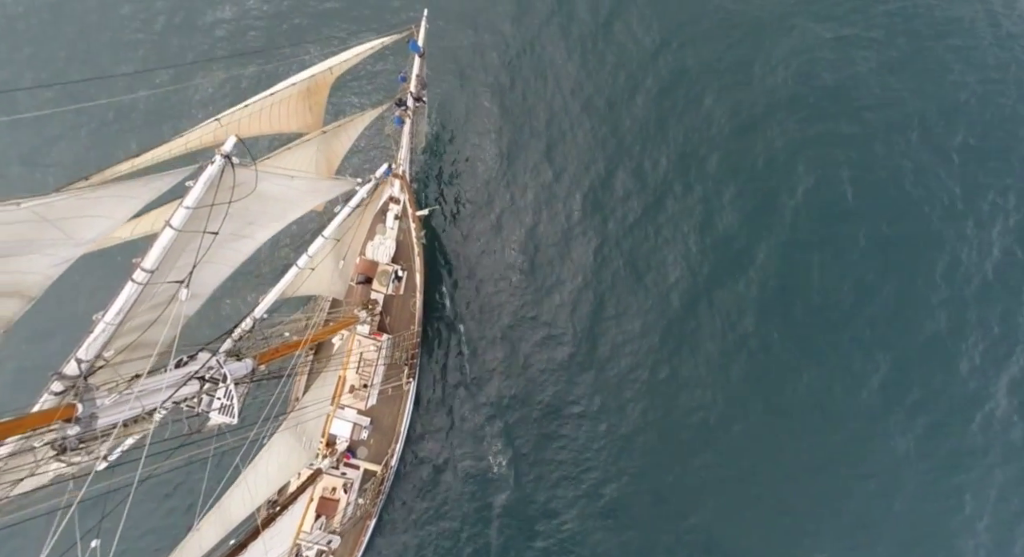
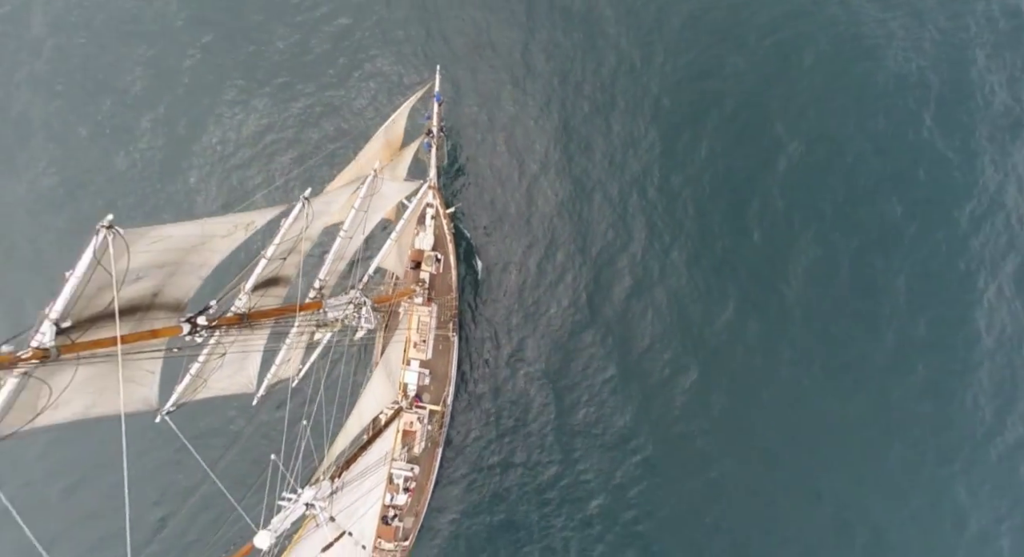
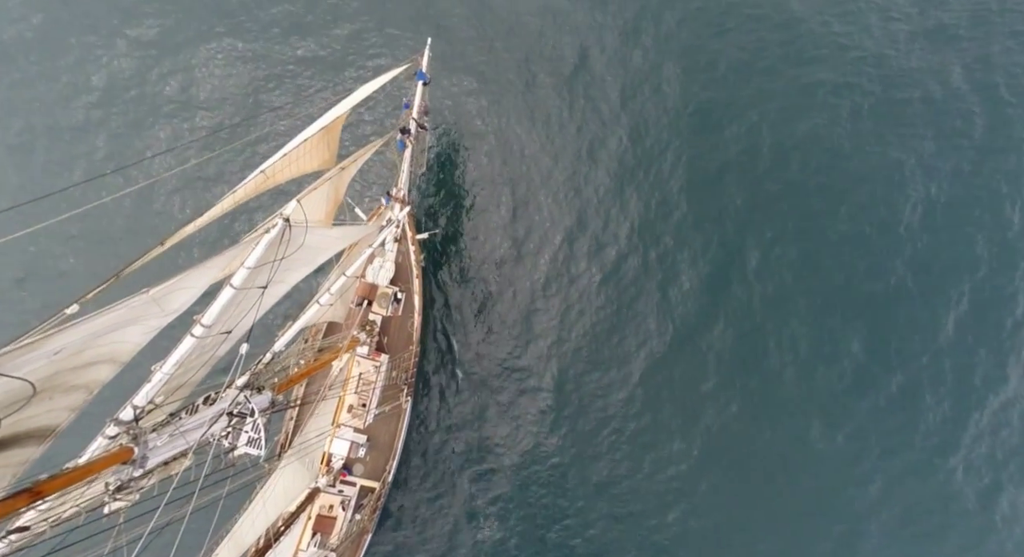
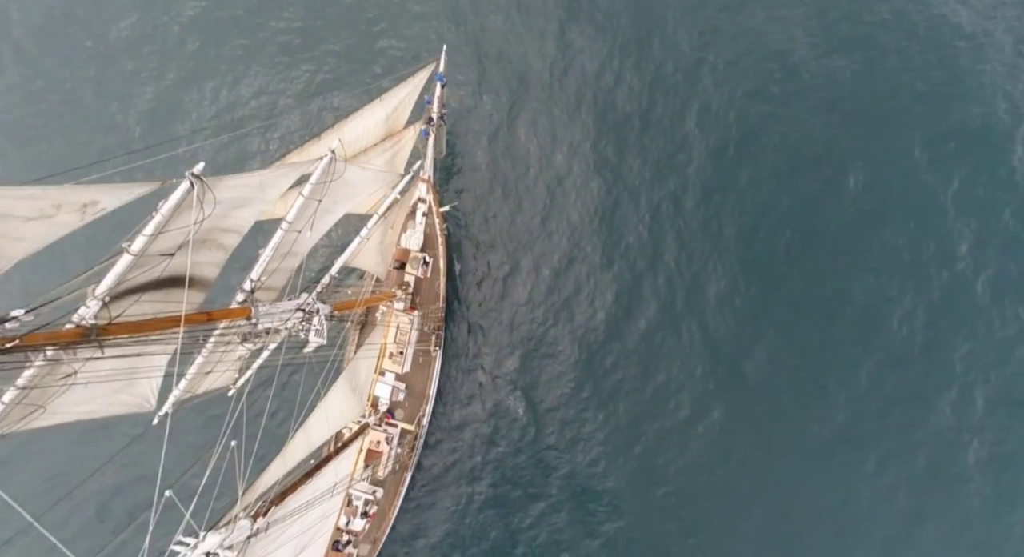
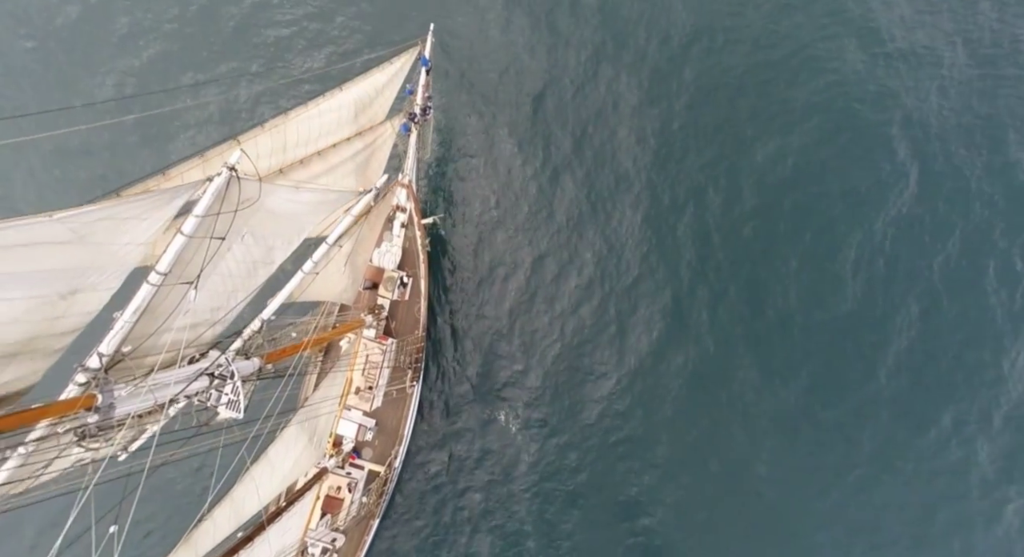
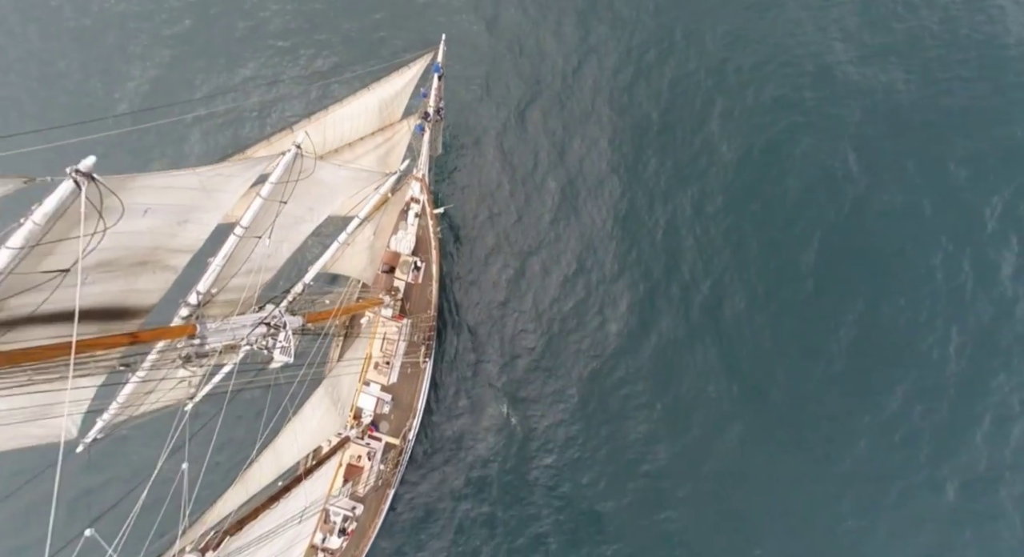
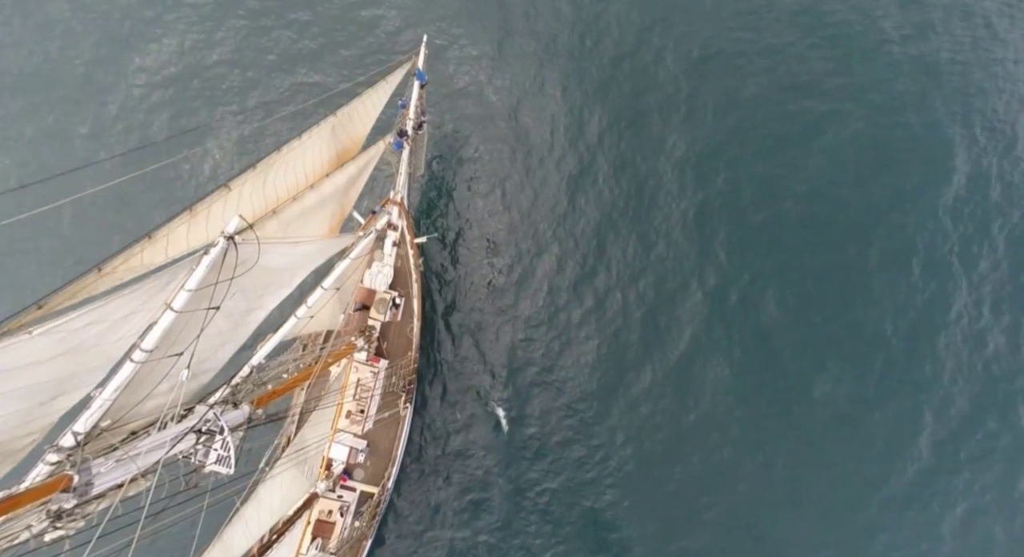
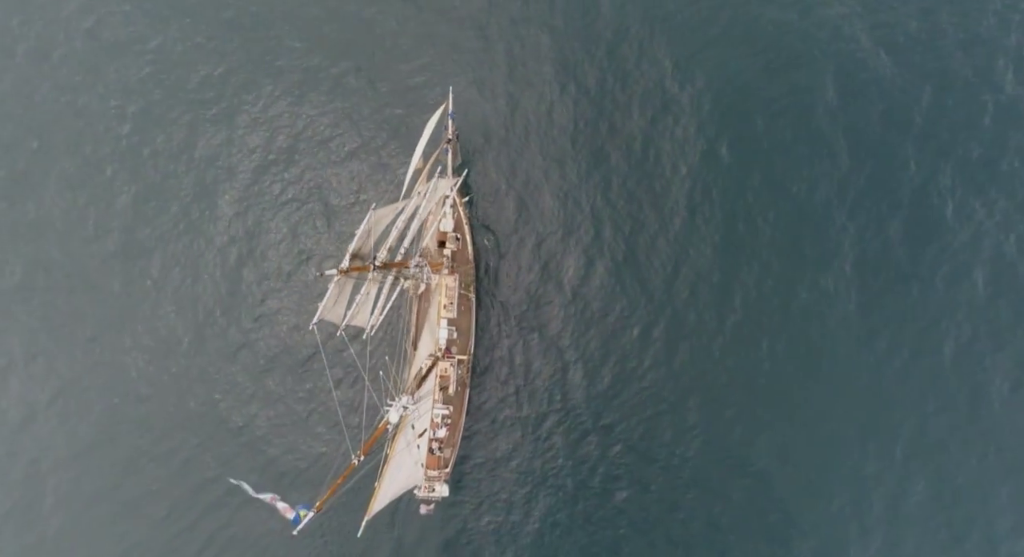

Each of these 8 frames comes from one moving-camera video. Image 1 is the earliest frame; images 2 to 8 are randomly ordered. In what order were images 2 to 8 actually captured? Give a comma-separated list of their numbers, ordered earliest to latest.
3, 7, 5, 6, 4, 2, 8
